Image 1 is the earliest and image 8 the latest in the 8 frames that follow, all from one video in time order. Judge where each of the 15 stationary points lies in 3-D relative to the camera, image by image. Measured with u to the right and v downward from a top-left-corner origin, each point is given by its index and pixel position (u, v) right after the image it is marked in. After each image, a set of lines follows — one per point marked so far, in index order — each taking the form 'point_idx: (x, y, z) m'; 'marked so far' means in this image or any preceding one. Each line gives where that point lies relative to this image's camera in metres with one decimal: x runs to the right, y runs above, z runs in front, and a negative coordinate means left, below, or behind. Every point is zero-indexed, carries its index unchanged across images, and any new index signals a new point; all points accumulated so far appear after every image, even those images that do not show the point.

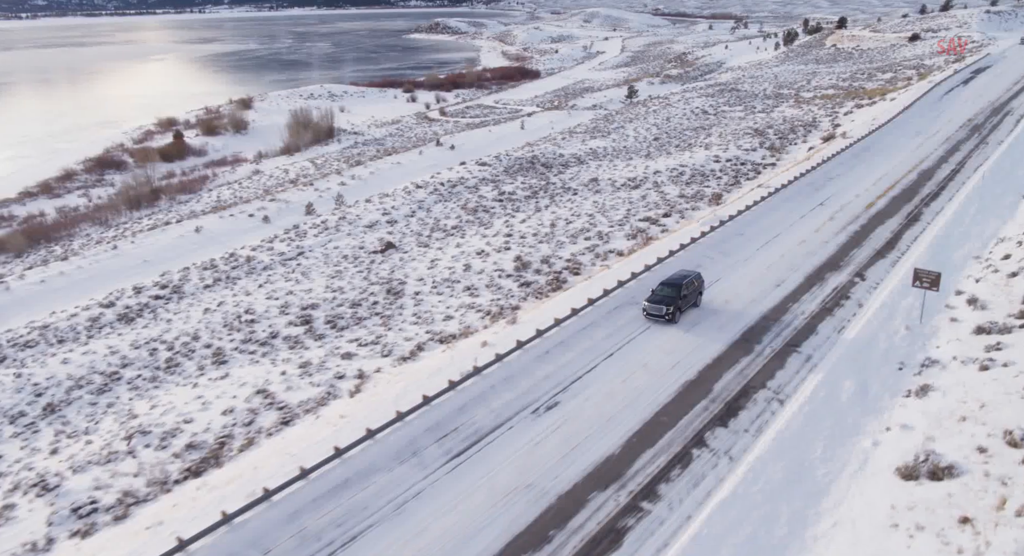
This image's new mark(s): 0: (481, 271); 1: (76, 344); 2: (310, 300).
0: (-0.7, +0.2, +16.9) m
1: (-12.2, -1.8, +17.7) m
2: (-5.4, -0.5, +17.6) m
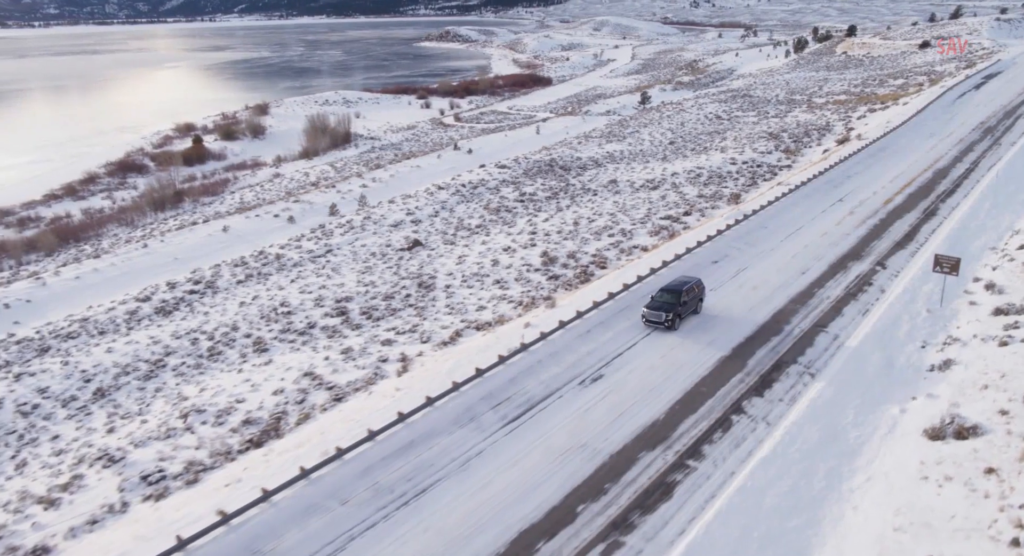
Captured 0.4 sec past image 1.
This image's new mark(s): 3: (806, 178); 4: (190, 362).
0: (+0.1, +0.4, +17.5) m
1: (-11.5, -1.6, +18.4) m
2: (-4.7, -0.4, +18.2) m
3: (+8.9, +3.1, +18.4) m
4: (-7.8, -2.0, +15.3) m
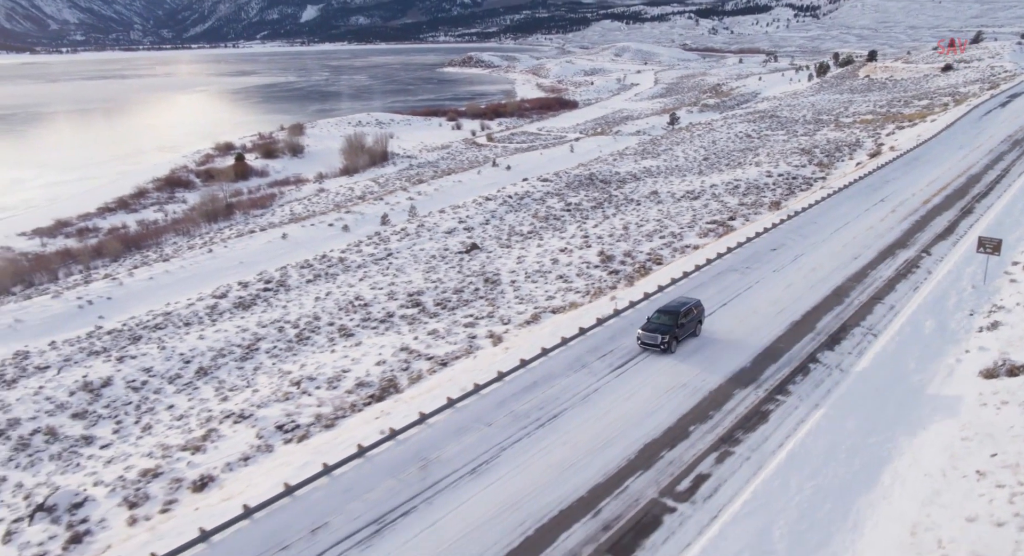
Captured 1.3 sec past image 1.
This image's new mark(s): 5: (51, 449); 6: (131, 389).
0: (+1.8, +0.5, +18.9) m
1: (-9.8, -1.5, +19.9) m
2: (-2.9, -0.3, +19.6) m
3: (+10.6, +3.1, +19.6) m
4: (-6.1, -1.8, +16.8) m
5: (-10.0, -3.7, +13.6) m
6: (-9.6, -2.8, +15.9) m
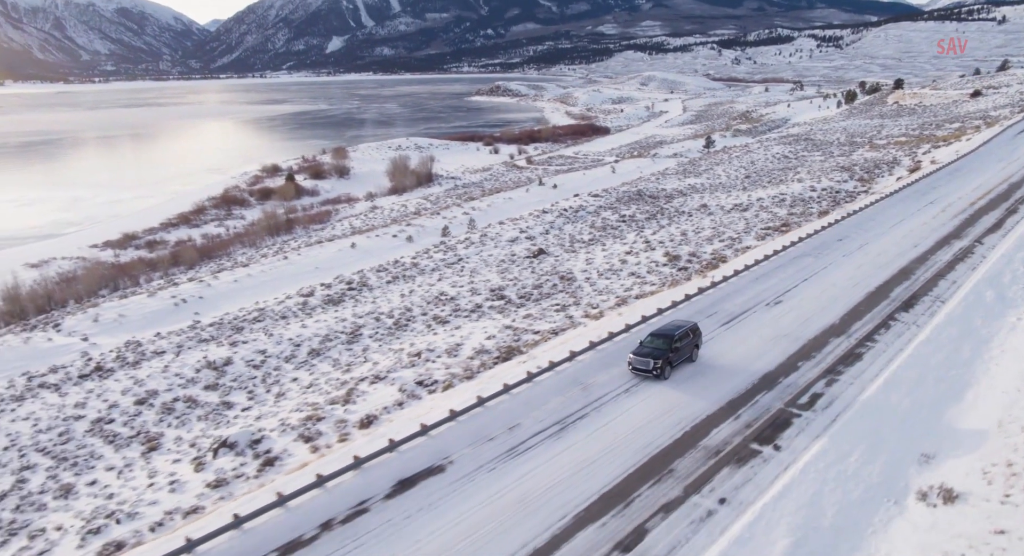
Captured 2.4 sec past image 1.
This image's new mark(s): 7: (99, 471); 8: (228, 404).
0: (+4.2, +0.5, +20.6) m
1: (-7.4, -1.3, +21.8) m
2: (-0.6, -0.2, +21.4) m
3: (+13.0, +3.0, +21.2) m
4: (-3.8, -1.6, +18.6) m
5: (-7.8, -3.3, +15.4) m
6: (-7.3, -2.5, +17.8) m
7: (-8.7, -4.0, +13.2) m
8: (-7.0, -3.1, +15.5) m
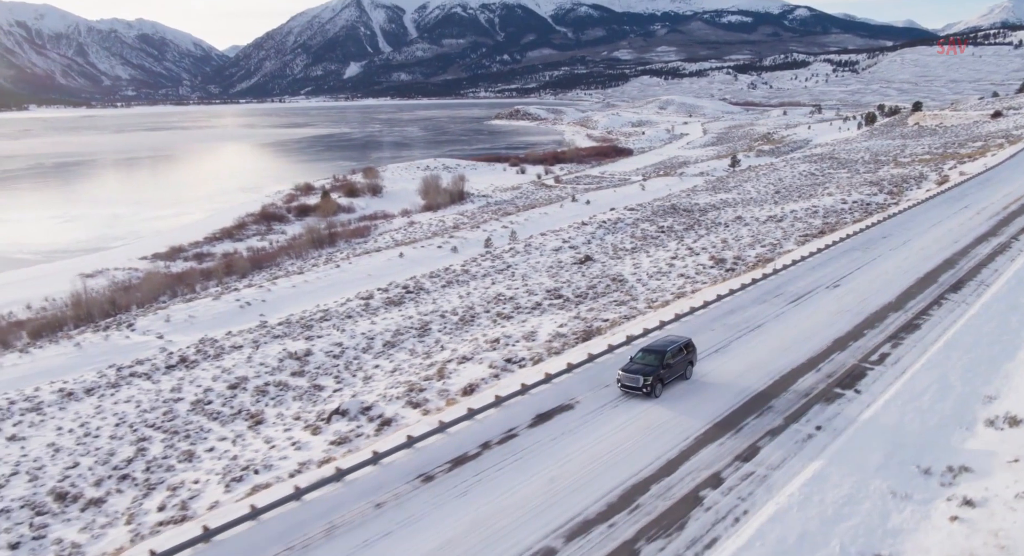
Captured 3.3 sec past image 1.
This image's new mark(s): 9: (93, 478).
0: (+6.1, +0.4, +21.9) m
1: (-5.5, -1.4, +23.3) m
2: (+1.4, -0.3, +22.8) m
3: (+15.0, +2.9, +22.5) m
4: (-2.0, -1.5, +20.0) m
5: (-6.0, -3.1, +16.8) m
6: (-5.5, -2.4, +19.2) m
7: (-6.9, -3.8, +14.6) m
8: (-5.3, -2.9, +16.9) m
9: (-9.2, -4.4, +13.8) m
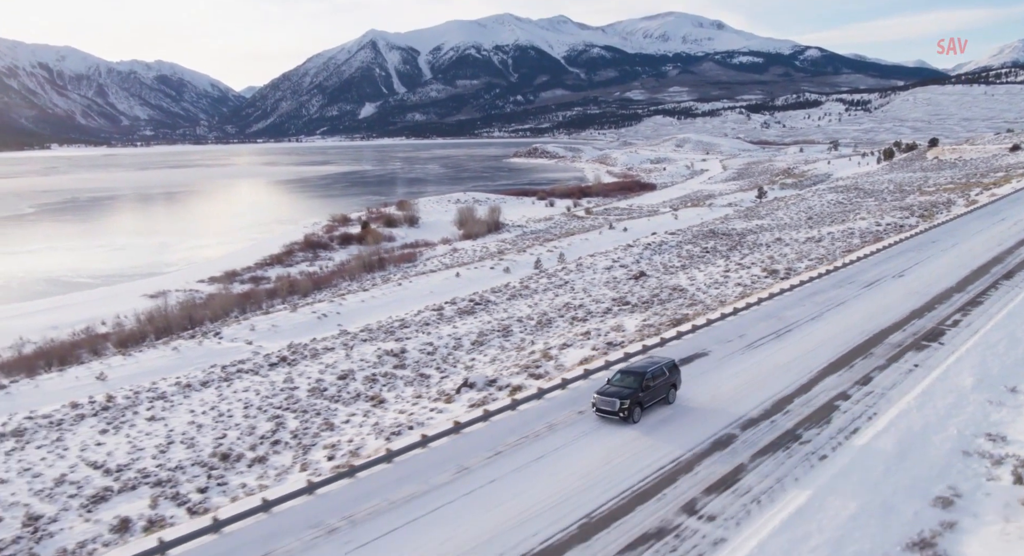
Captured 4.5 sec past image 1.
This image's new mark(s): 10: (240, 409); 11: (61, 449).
0: (+8.7, +0.1, +23.9) m
1: (-2.8, -1.8, +25.4) m
2: (+4.0, -0.7, +24.8) m
3: (+17.7, +2.4, +24.5) m
4: (+0.6, -1.8, +22.0) m
5: (-3.4, -3.1, +18.8) m
6: (-2.9, -2.5, +21.2) m
7: (-4.4, -3.6, +16.5) m
8: (-2.7, -2.9, +18.9) m
9: (-6.7, -4.2, +15.7) m
10: (-8.0, -3.9, +18.5) m
11: (-12.3, -4.7, +17.1) m
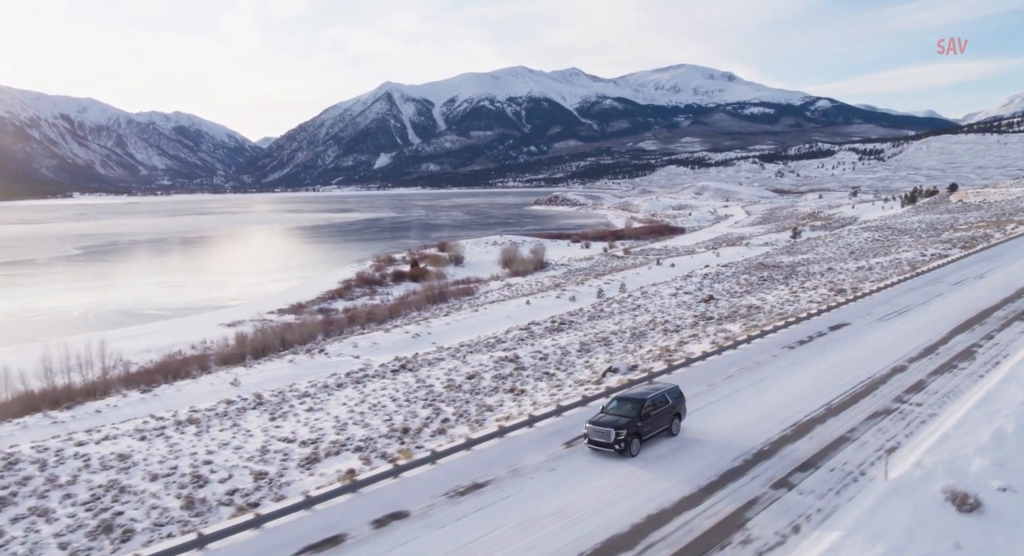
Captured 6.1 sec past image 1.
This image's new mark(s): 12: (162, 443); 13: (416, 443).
0: (+12.7, -0.7, +26.6) m
1: (+1.2, -2.6, +28.0) m
2: (+8.0, -1.6, +27.5) m
3: (+21.7, +1.5, +27.3) m
4: (+4.6, -2.3, +24.6) m
5: (+0.5, -3.4, +21.3) m
6: (+1.1, -3.0, +23.8) m
7: (-0.5, -3.7, +19.0) m
8: (+1.2, -3.2, +21.4) m
9: (-2.8, -4.2, +18.2) m
10: (-4.1, -4.2, +21.0) m
11: (-8.4, -4.8, +19.6) m
12: (-10.8, -5.1, +19.3) m
13: (-2.5, -4.3, +16.3) m
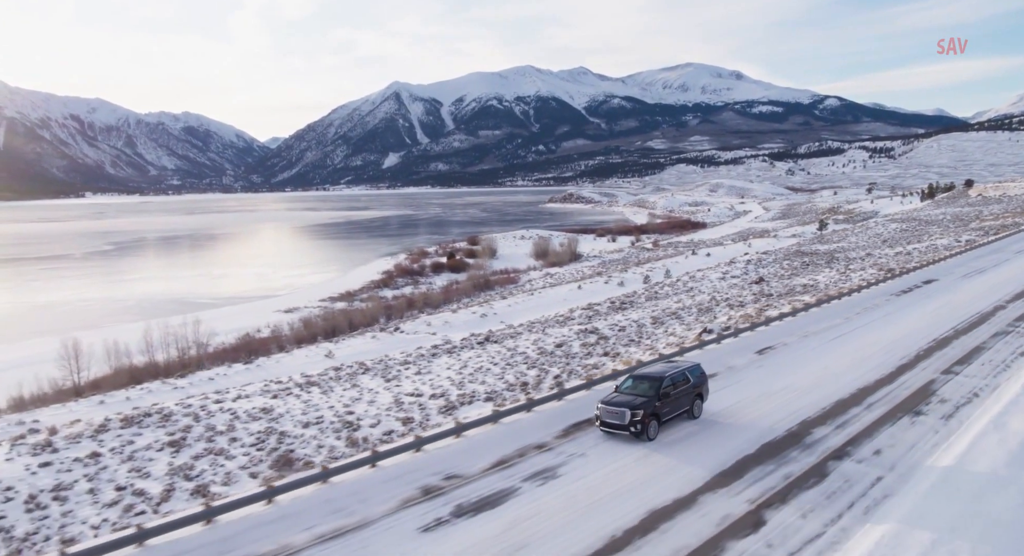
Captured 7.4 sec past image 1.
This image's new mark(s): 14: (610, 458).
0: (+16.1, +0.2, +28.6) m
1: (+4.6, -1.7, +30.1) m
2: (+11.4, -0.6, +29.5) m
3: (+25.0, +2.5, +29.3) m
4: (+8.0, -1.4, +26.7) m
5: (+3.9, -2.5, +23.4) m
6: (+4.4, -2.1, +25.9) m
7: (+2.9, -2.8, +21.1) m
8: (+4.6, -2.3, +23.5) m
9: (+0.6, -3.3, +20.3) m
10: (-0.8, -3.2, +23.2) m
11: (-5.0, -3.9, +21.8) m
12: (-7.4, -4.2, +21.5) m
13: (+0.8, -3.4, +18.4) m
14: (+2.2, -3.7, +13.2) m
